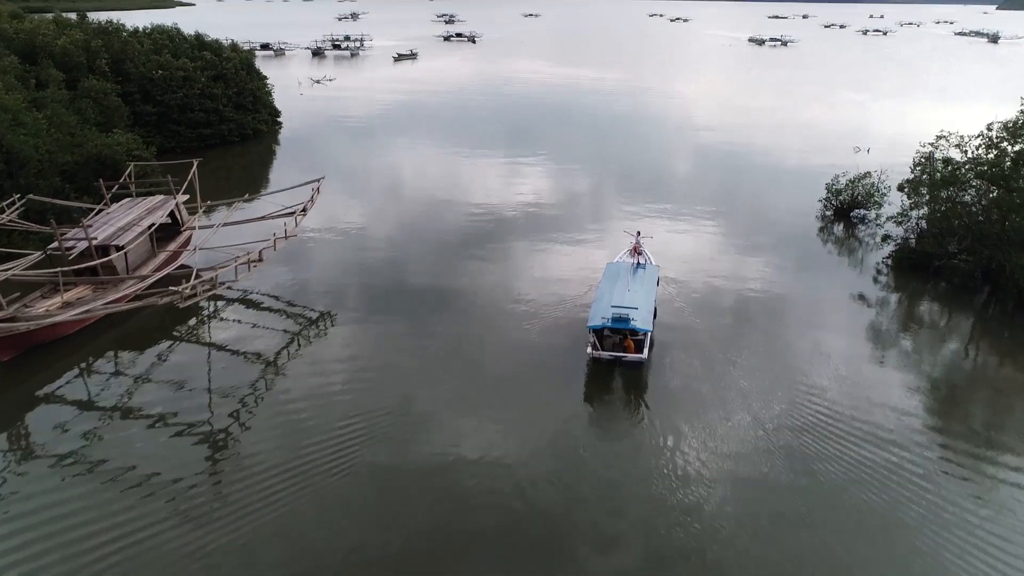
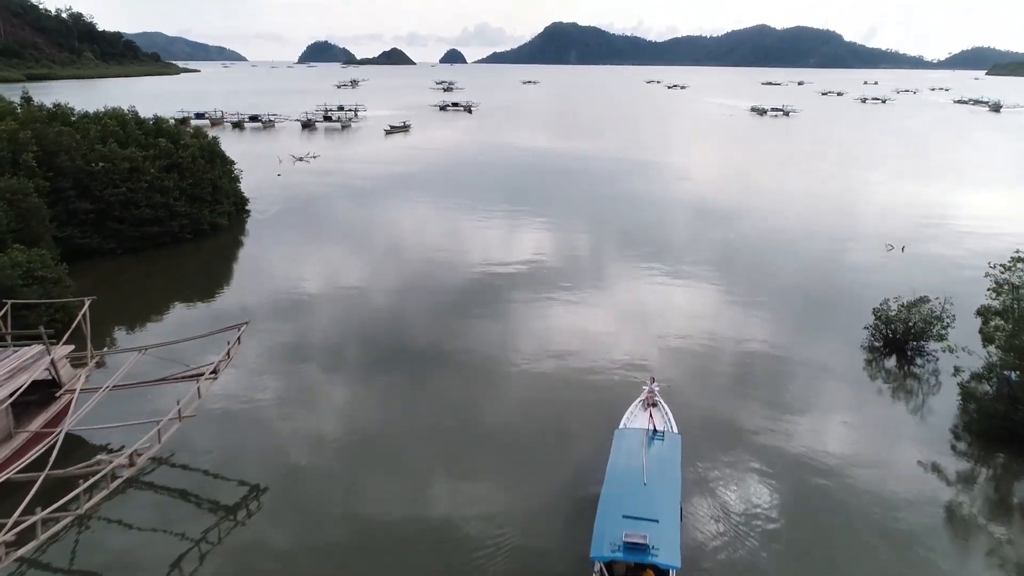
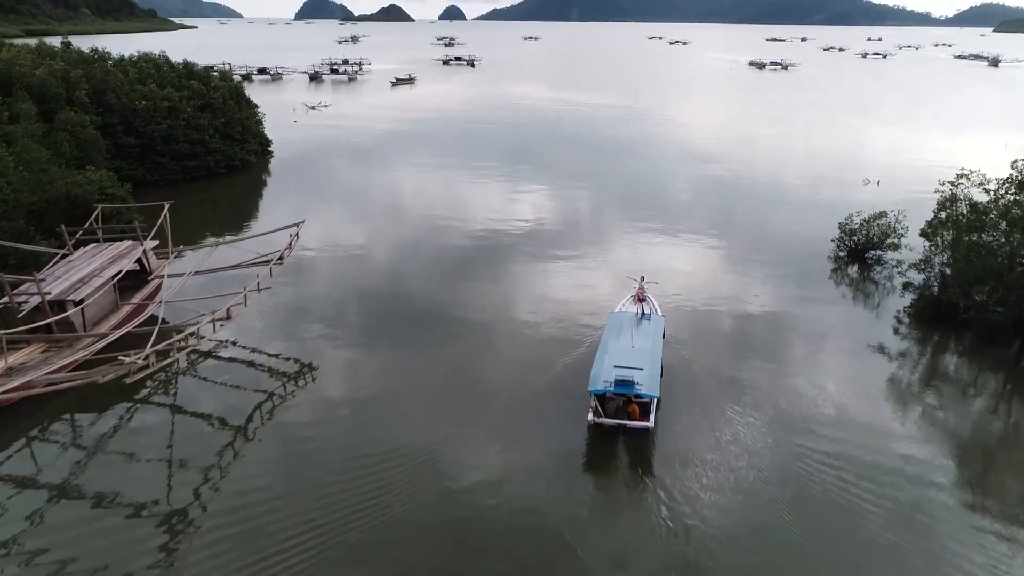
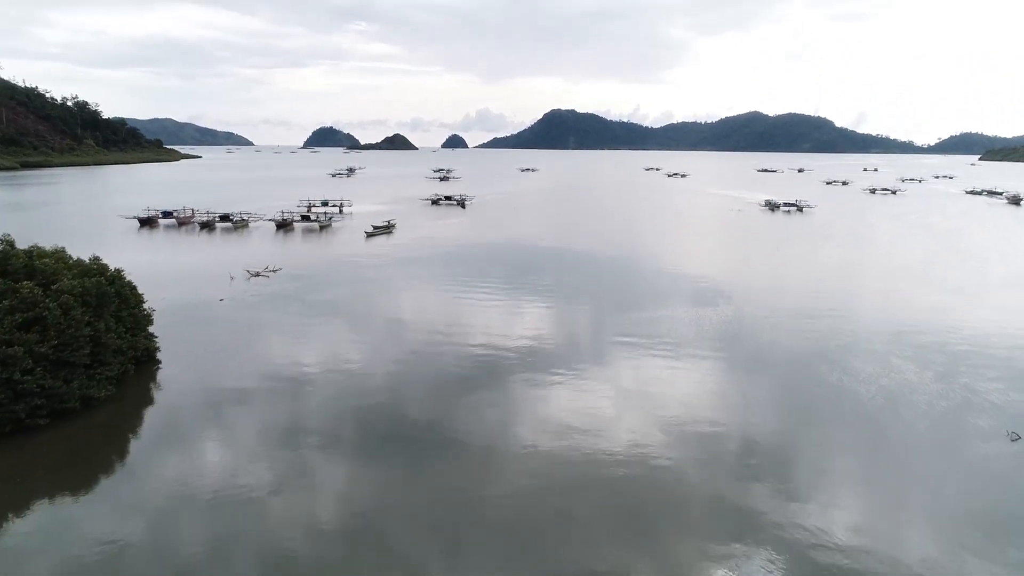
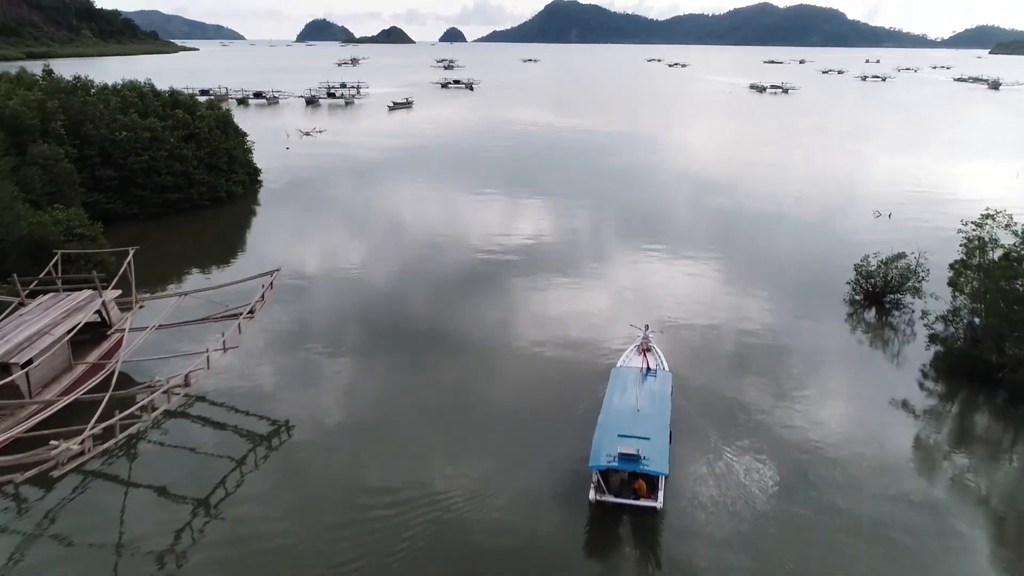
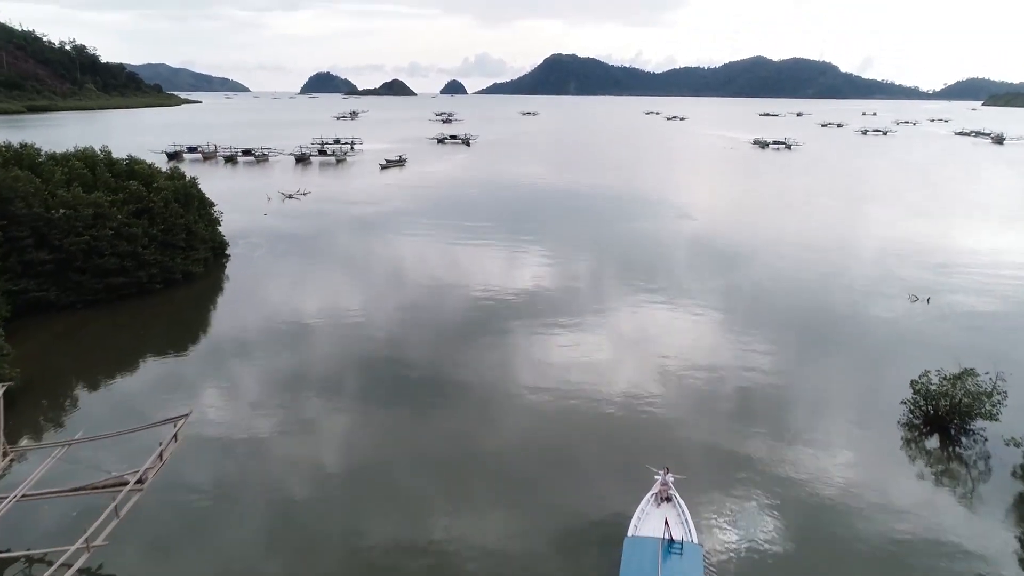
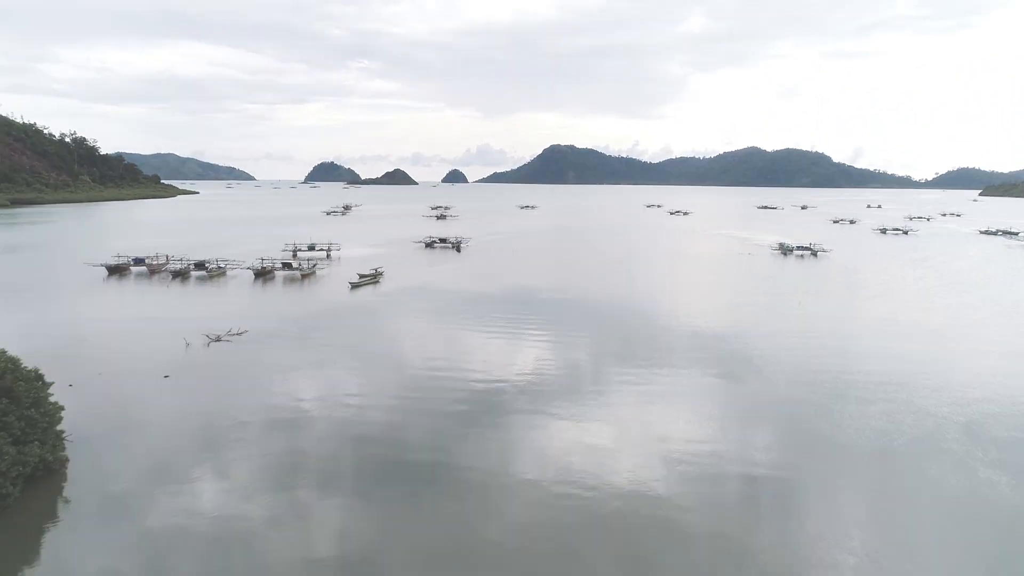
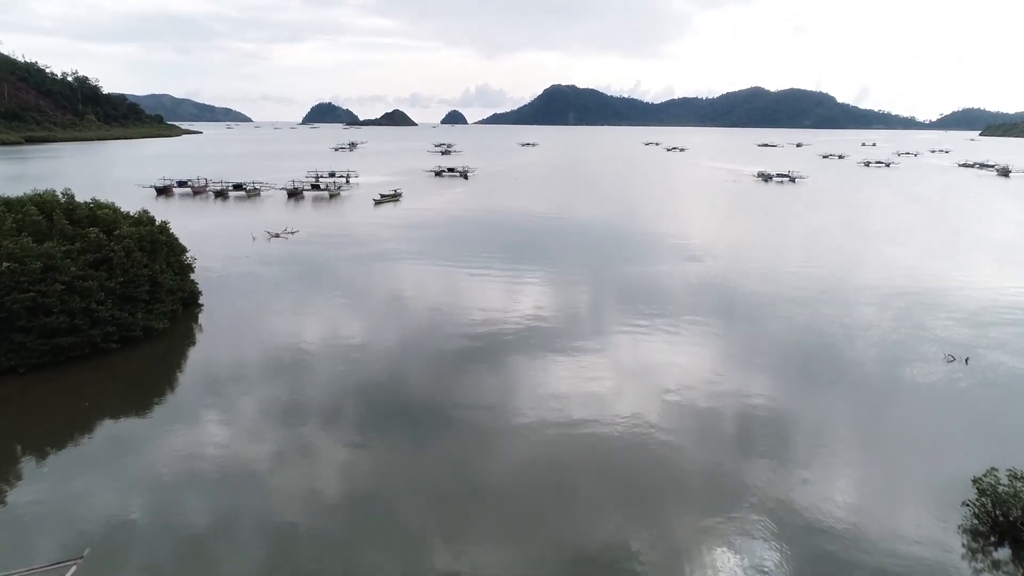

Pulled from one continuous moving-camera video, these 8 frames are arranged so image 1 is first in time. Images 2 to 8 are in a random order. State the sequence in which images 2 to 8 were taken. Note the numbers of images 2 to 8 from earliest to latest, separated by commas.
3, 5, 2, 6, 8, 4, 7
